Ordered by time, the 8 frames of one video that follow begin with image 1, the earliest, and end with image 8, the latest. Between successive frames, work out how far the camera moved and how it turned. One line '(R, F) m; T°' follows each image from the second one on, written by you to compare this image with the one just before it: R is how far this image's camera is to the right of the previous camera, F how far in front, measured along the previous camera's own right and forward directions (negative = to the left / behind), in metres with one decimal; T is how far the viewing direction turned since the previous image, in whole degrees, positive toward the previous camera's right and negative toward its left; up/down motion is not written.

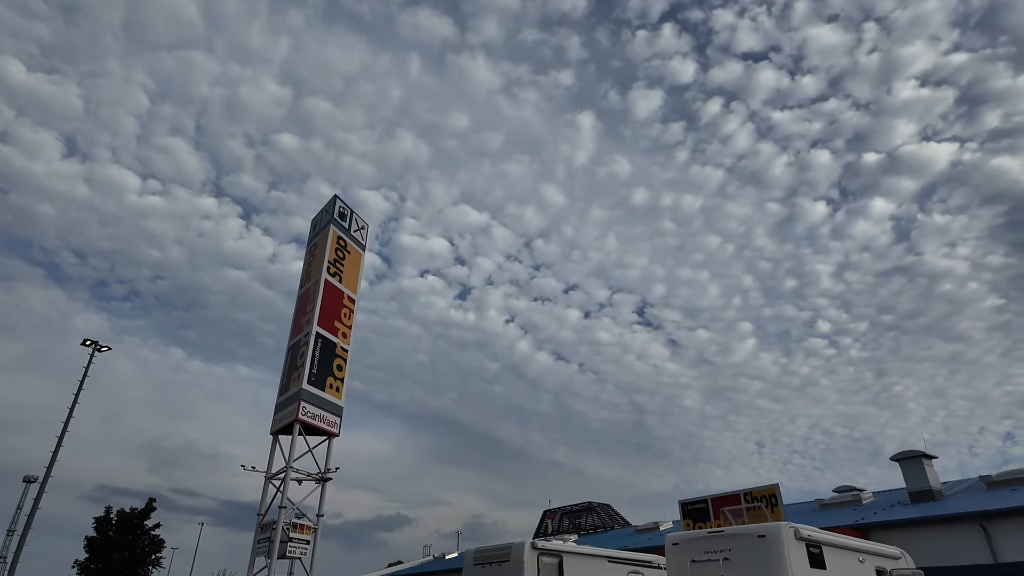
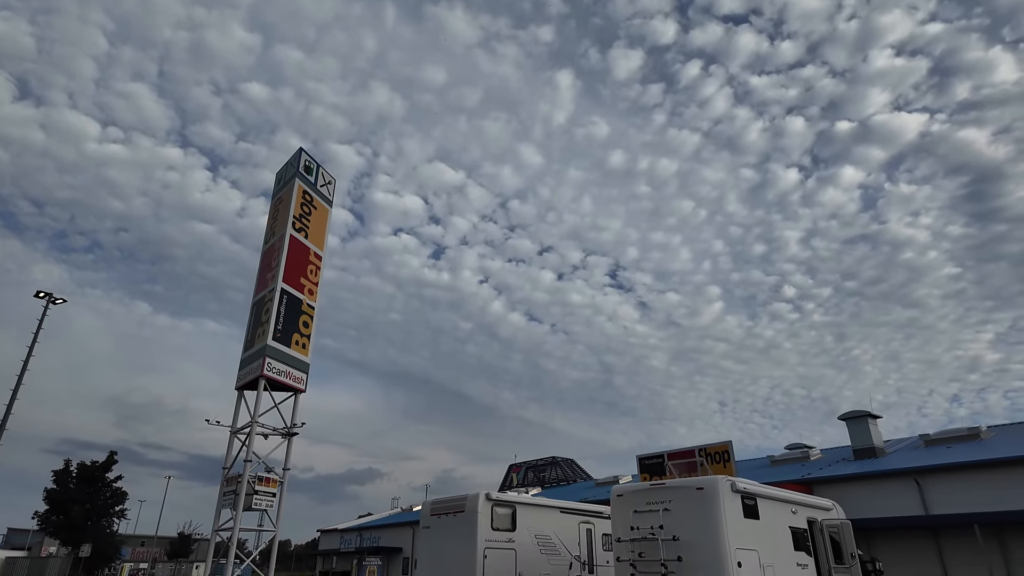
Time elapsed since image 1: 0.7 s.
(+0.3, -0.1) m; +3°
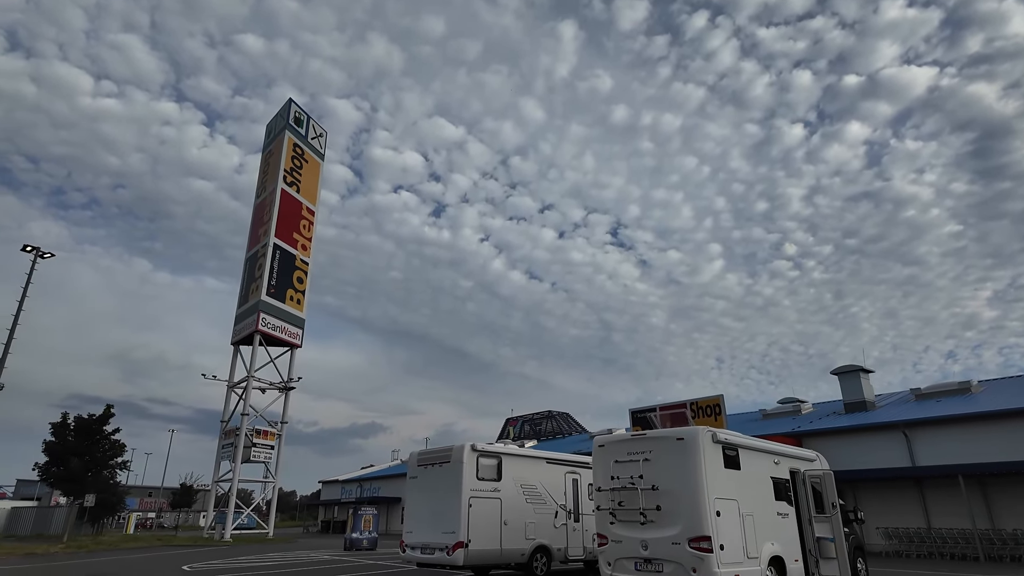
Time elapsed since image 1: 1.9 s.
(+0.3, +0.2) m; 0°
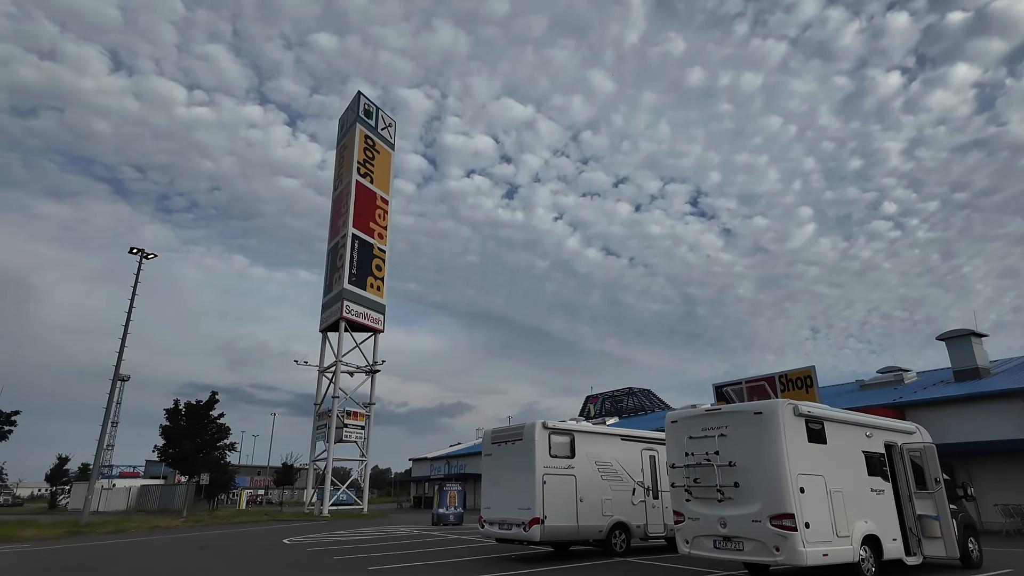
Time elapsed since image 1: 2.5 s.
(+0.3, +0.2) m; -7°
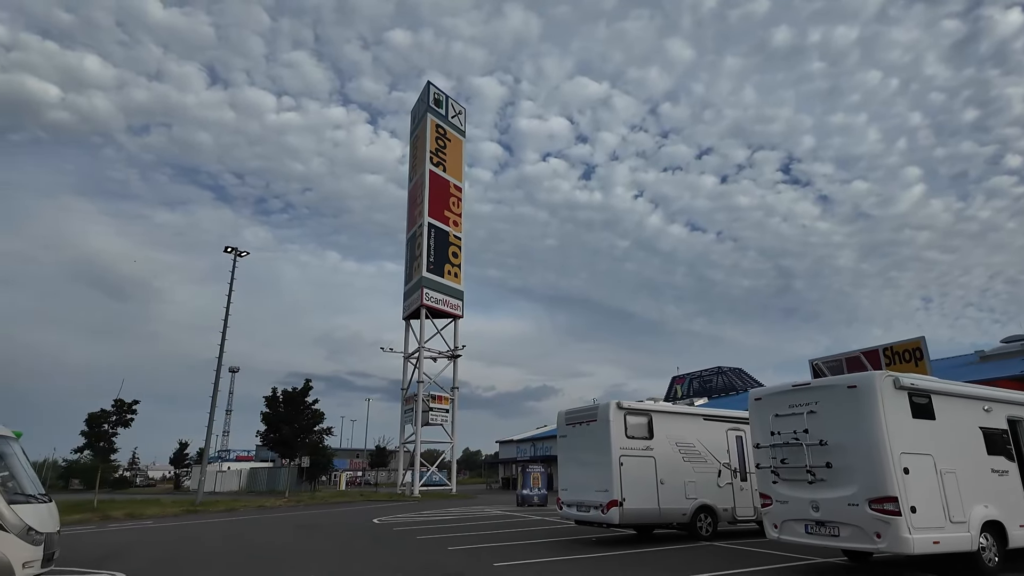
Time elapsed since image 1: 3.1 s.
(+0.3, +0.3) m; -8°
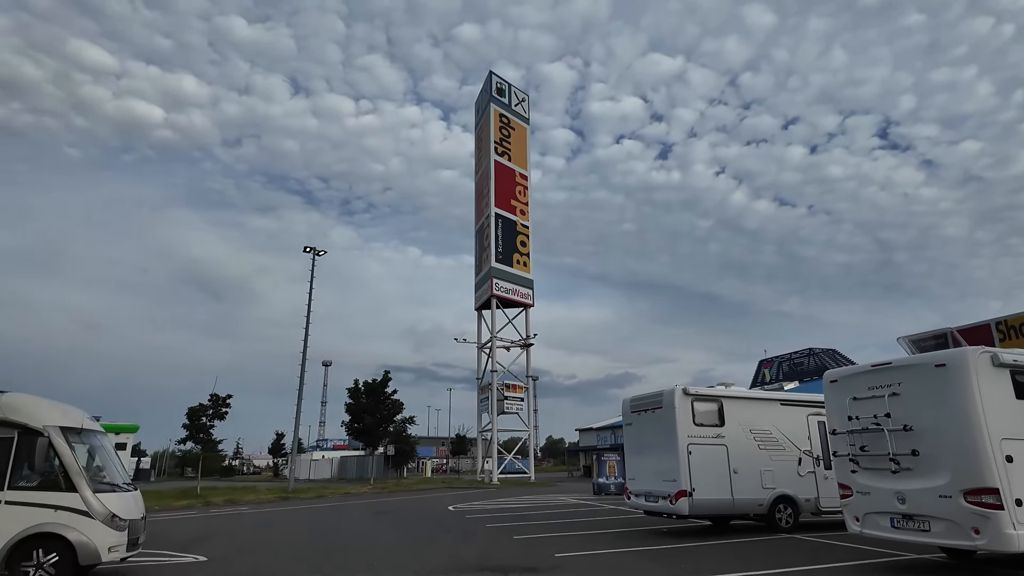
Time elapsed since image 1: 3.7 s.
(+0.5, +0.3) m; -7°
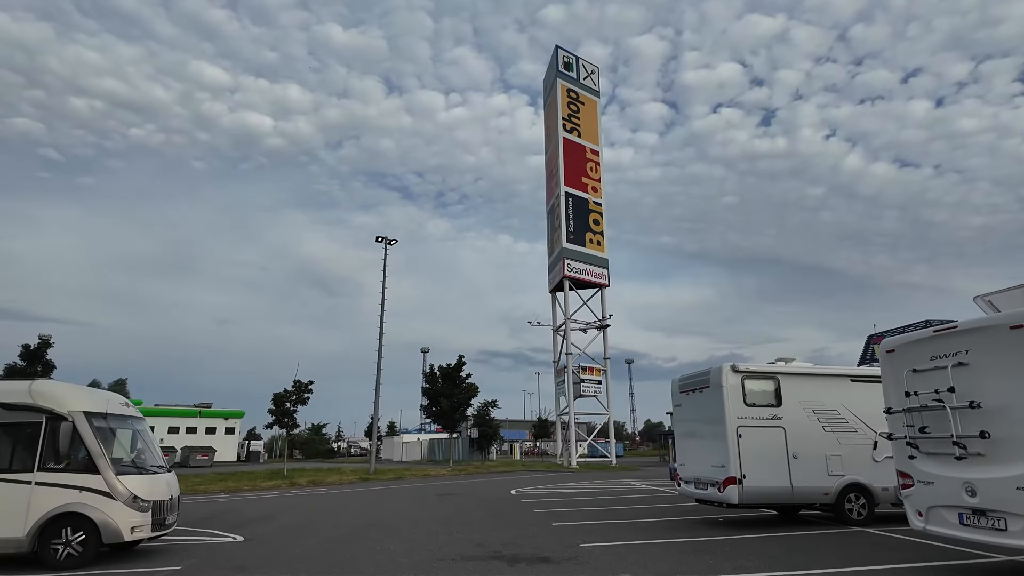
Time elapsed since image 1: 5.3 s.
(+1.3, +0.7) m; -9°
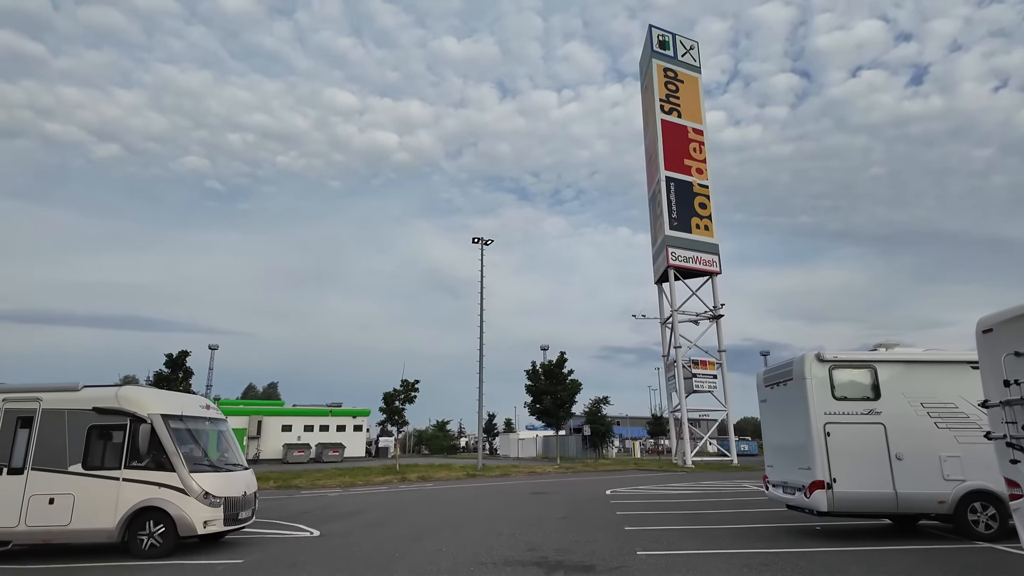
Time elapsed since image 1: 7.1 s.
(+1.2, +0.5) m; -12°
